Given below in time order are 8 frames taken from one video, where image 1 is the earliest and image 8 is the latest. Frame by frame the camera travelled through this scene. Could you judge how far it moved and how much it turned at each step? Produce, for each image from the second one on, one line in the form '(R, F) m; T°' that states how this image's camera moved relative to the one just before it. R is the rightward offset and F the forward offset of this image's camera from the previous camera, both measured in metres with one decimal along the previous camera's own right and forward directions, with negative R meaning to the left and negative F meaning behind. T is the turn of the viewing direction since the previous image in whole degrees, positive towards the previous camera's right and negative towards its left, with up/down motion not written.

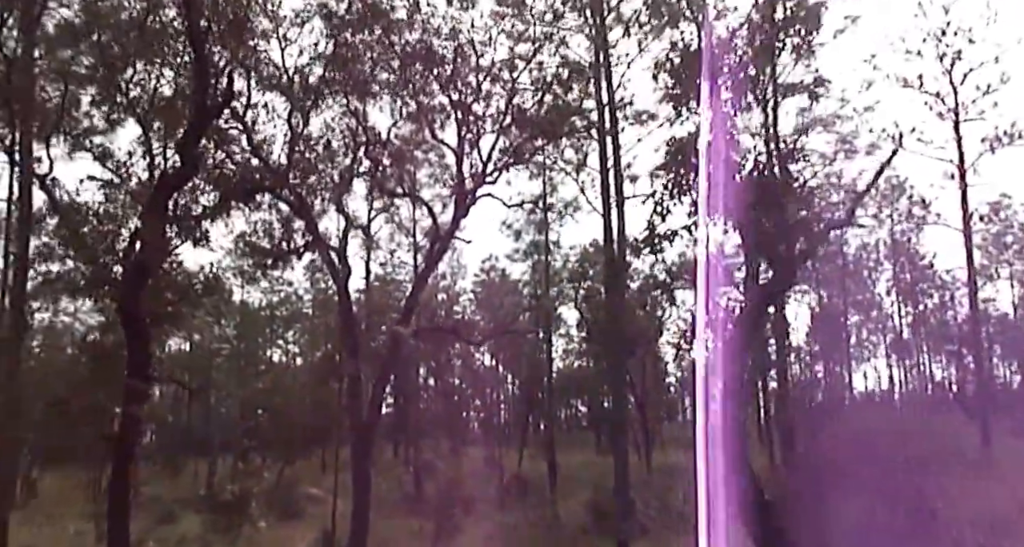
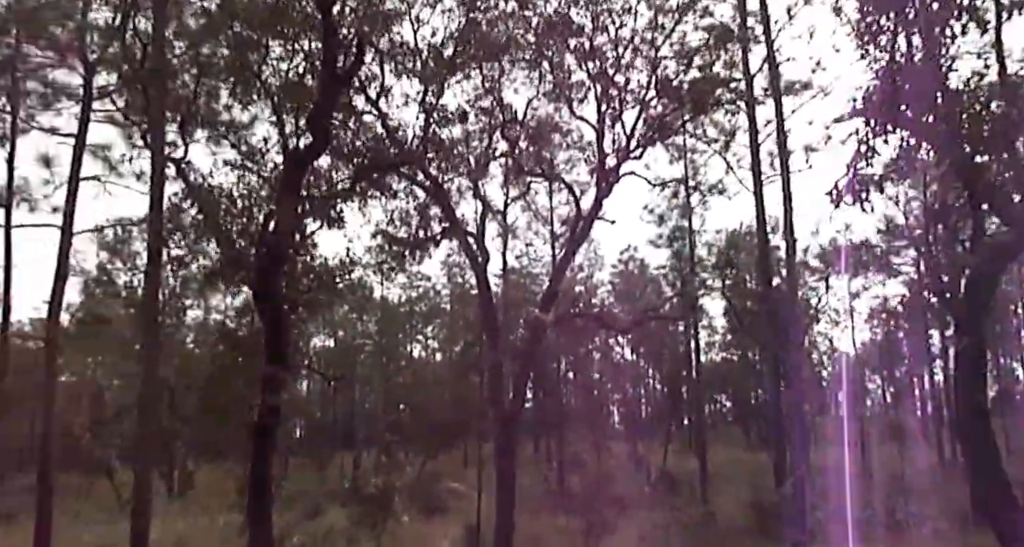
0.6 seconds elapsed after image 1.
(-0.1, +0.5) m; -9°
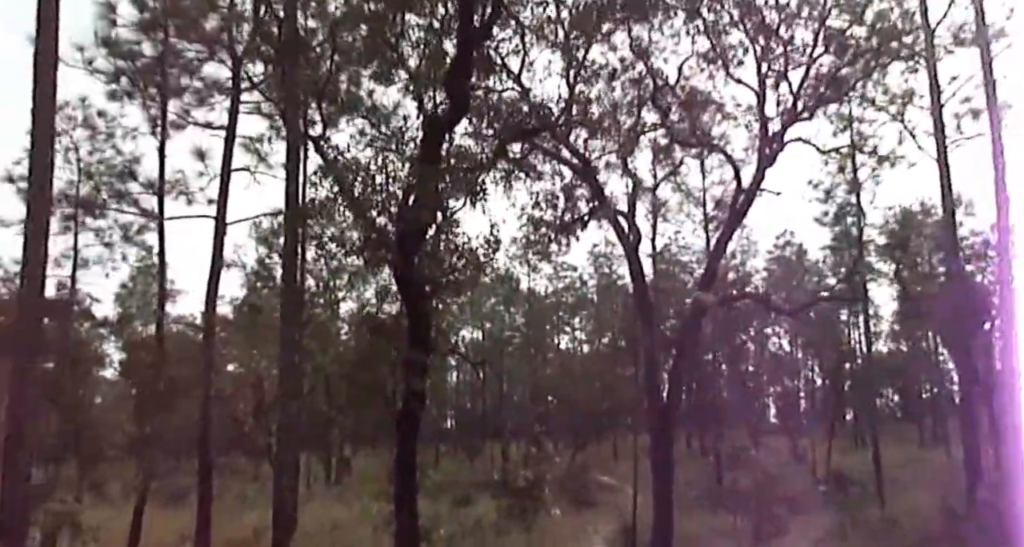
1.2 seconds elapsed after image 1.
(-0.1, +0.5) m; -9°
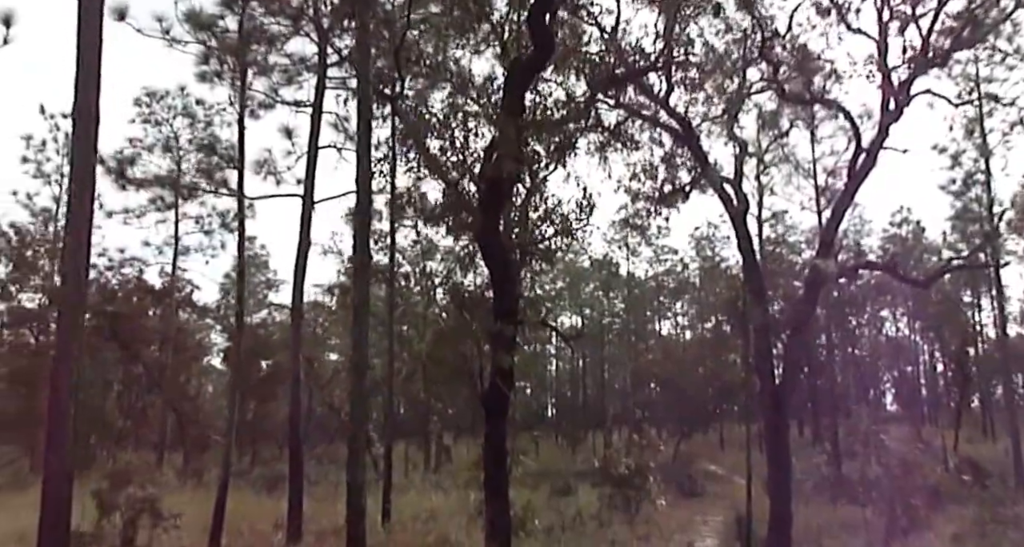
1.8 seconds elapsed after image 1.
(0.0, +0.5) m; -6°
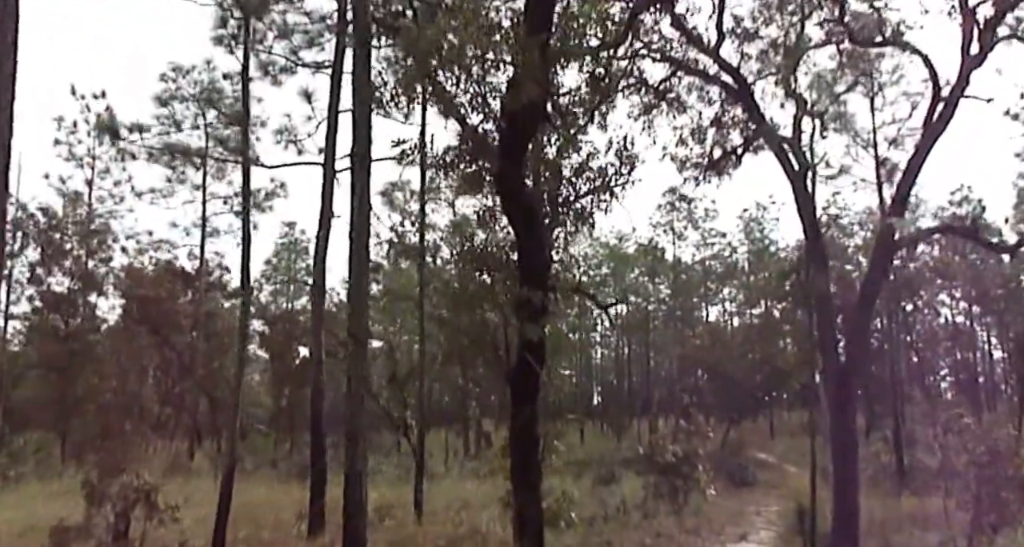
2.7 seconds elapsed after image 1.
(+0.1, +0.6) m; -3°
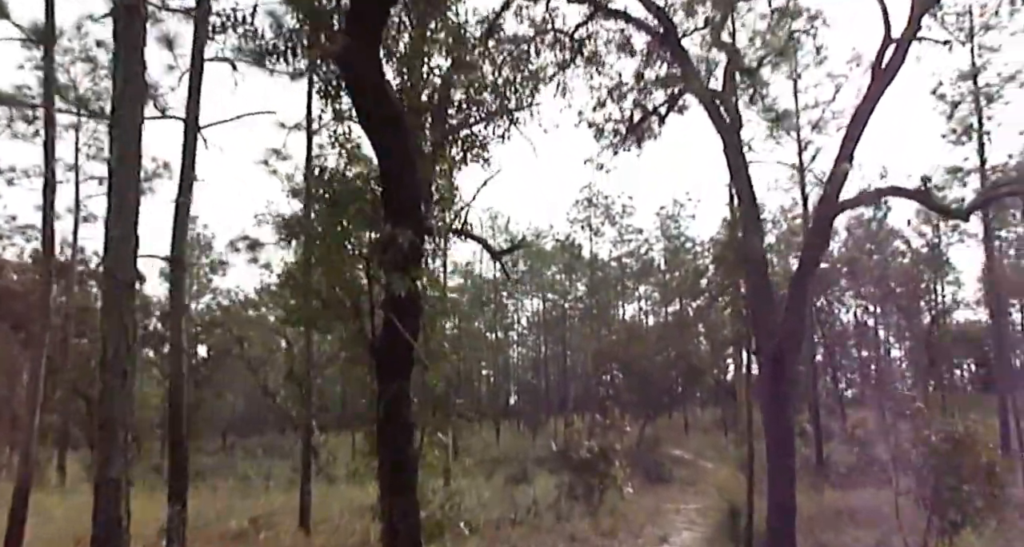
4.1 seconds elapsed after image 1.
(+0.2, +1.0) m; +5°
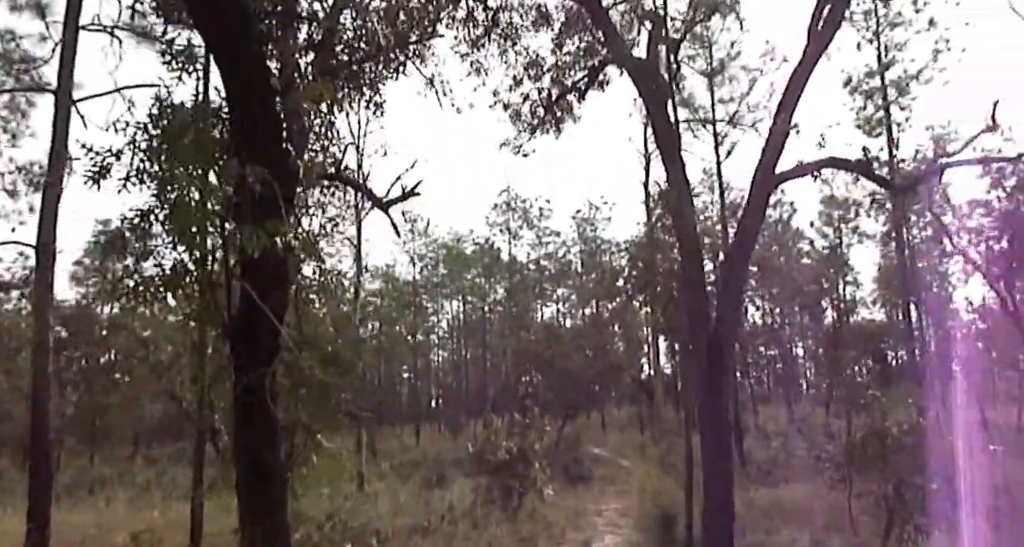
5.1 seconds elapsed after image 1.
(+0.1, +0.5) m; +5°
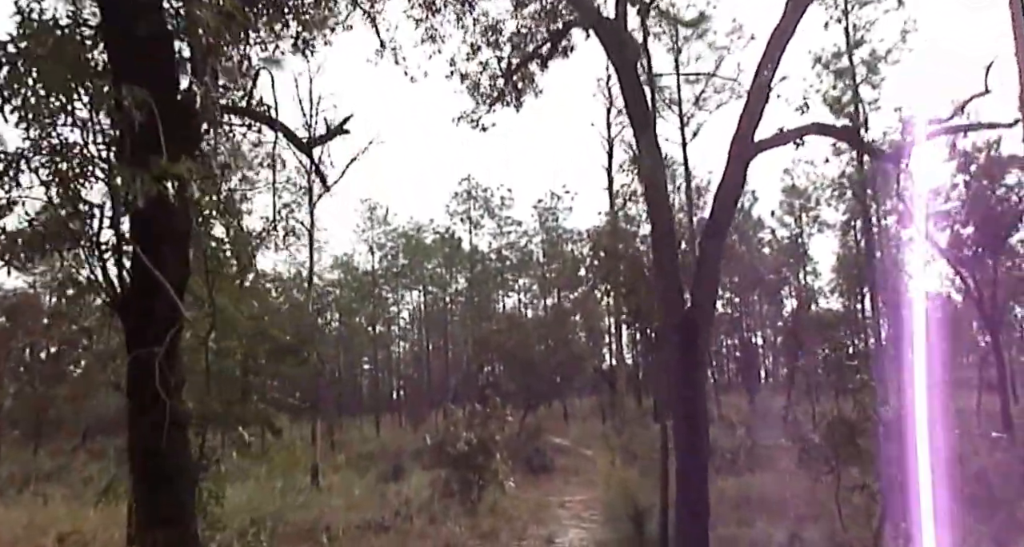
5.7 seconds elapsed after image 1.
(0.0, +0.4) m; +2°
